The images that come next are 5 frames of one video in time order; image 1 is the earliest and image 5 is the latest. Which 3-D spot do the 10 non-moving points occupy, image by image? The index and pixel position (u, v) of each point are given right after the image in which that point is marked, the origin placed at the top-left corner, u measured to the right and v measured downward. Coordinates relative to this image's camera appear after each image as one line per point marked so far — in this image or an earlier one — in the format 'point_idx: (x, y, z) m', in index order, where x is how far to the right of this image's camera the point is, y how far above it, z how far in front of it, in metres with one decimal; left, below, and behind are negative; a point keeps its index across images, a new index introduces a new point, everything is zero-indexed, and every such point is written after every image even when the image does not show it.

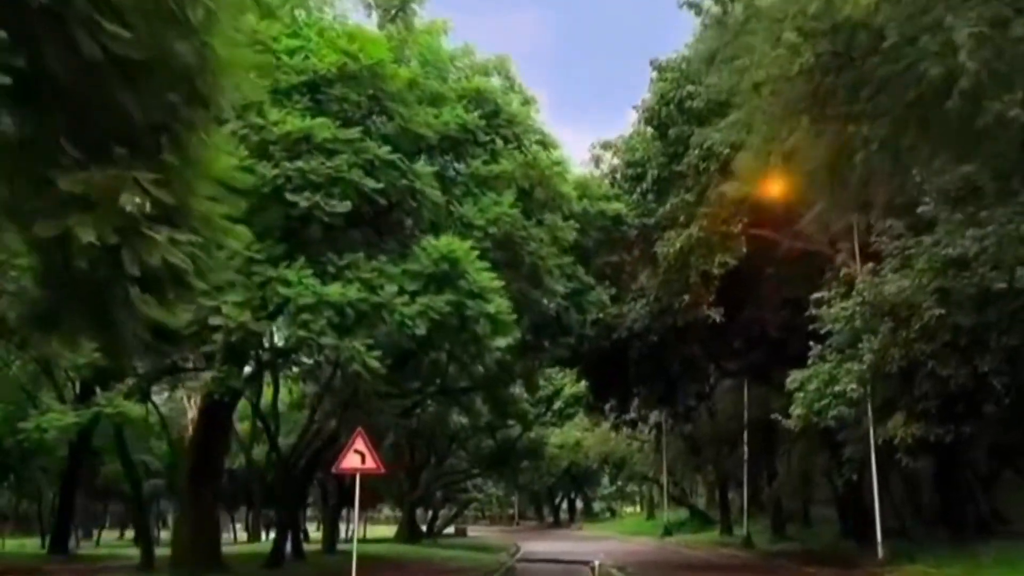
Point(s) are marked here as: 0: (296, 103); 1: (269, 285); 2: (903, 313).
0: (-2.8, +2.4, +18.0) m
1: (-3.0, 0.0, +17.2) m
2: (+5.3, -0.3, +19.0) m
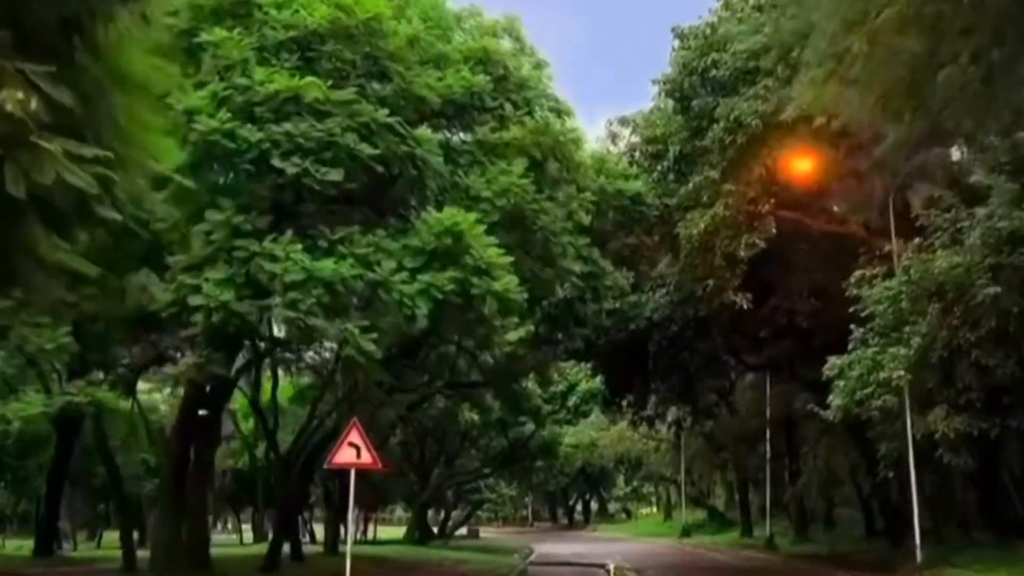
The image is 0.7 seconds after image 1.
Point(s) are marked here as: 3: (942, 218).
0: (-2.7, +2.6, +16.4) m
1: (-2.9, +0.3, +15.6) m
2: (+5.4, -0.1, +17.3) m
3: (+5.7, +0.9, +18.5) m
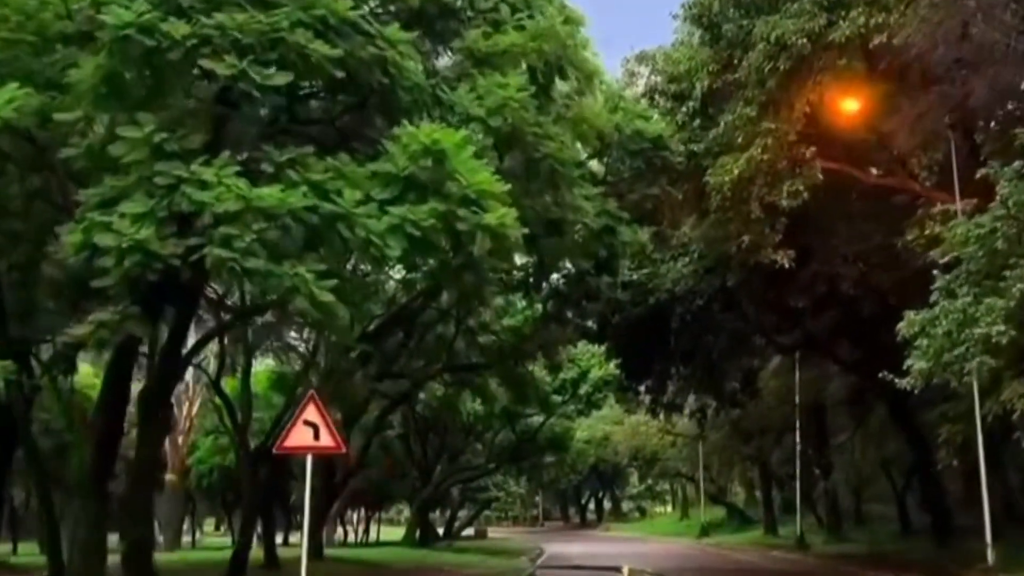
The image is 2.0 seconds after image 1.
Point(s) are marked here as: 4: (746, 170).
0: (-2.7, +3.2, +13.0) m
1: (-2.9, +0.9, +12.2) m
2: (+5.4, +0.6, +13.9) m
3: (+5.6, +1.6, +15.1) m
4: (+3.2, +1.6, +19.5) m
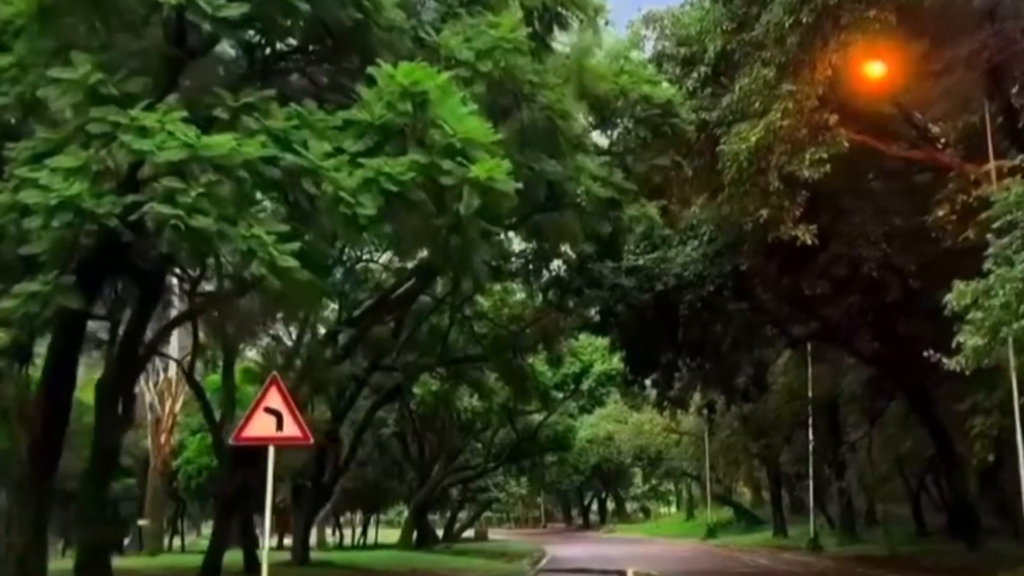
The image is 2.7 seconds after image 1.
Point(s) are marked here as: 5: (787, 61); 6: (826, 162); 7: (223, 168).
0: (-2.8, +3.5, +11.3) m
1: (-3.0, +1.1, +10.5) m
2: (+5.3, +0.9, +12.2) m
3: (+5.6, +1.8, +13.4) m
4: (+3.2, +1.9, +17.8) m
5: (+3.5, +2.9, +17.8) m
6: (+4.0, +1.6, +17.8) m
7: (-2.1, +0.9, +10.3) m
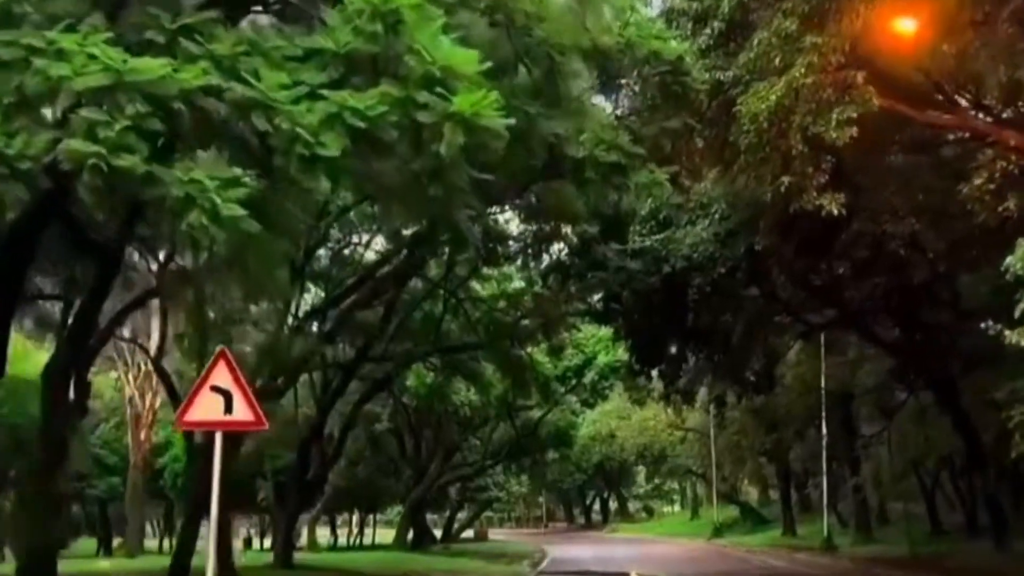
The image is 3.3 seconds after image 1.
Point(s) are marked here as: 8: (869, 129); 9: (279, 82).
0: (-2.8, +3.7, +9.6) m
1: (-3.0, +1.4, +8.8) m
2: (+5.3, +1.1, +10.5) m
3: (+5.5, +2.1, +11.7) m
4: (+3.1, +2.2, +16.1) m
5: (+3.4, +3.2, +16.1) m
6: (+3.9, +1.9, +16.0) m
7: (-2.2, +1.1, +8.6) m
8: (+4.8, +2.1, +18.9) m
9: (-1.5, +1.3, +9.1) m
